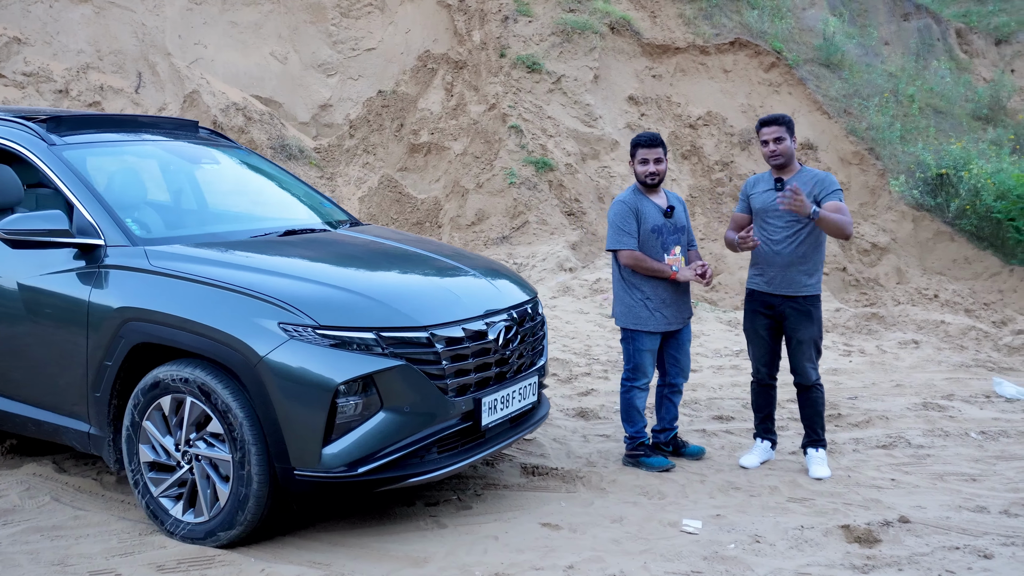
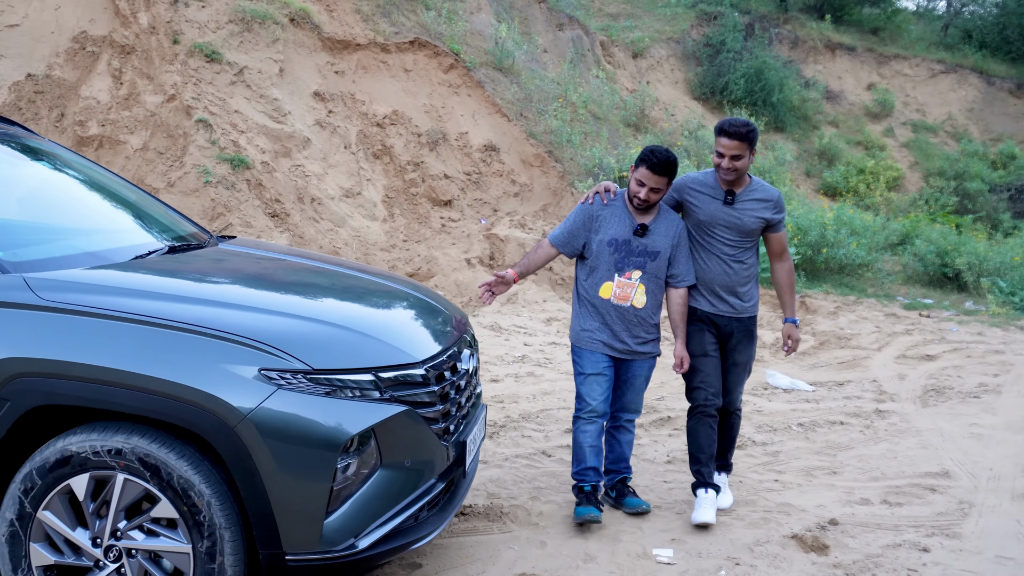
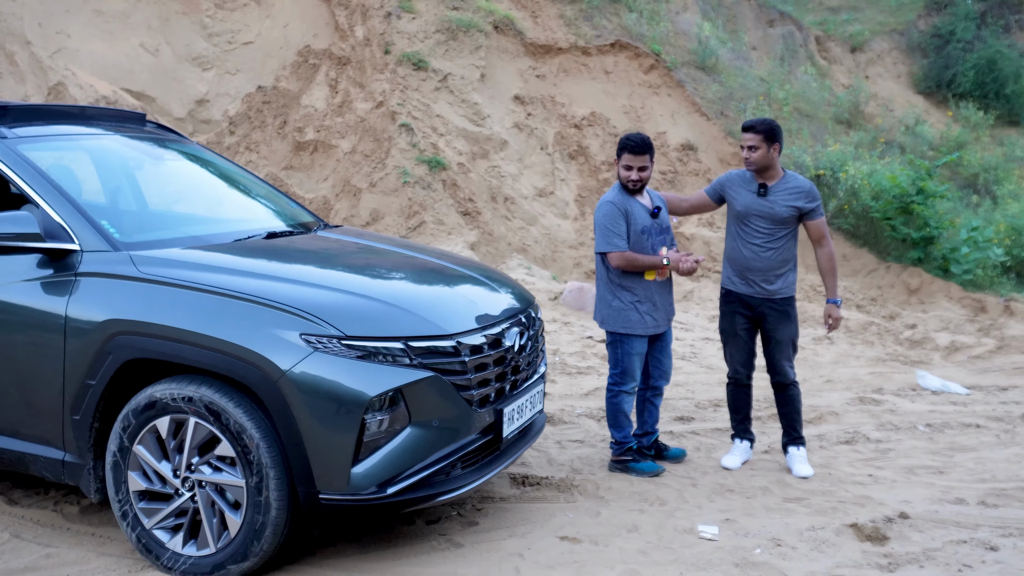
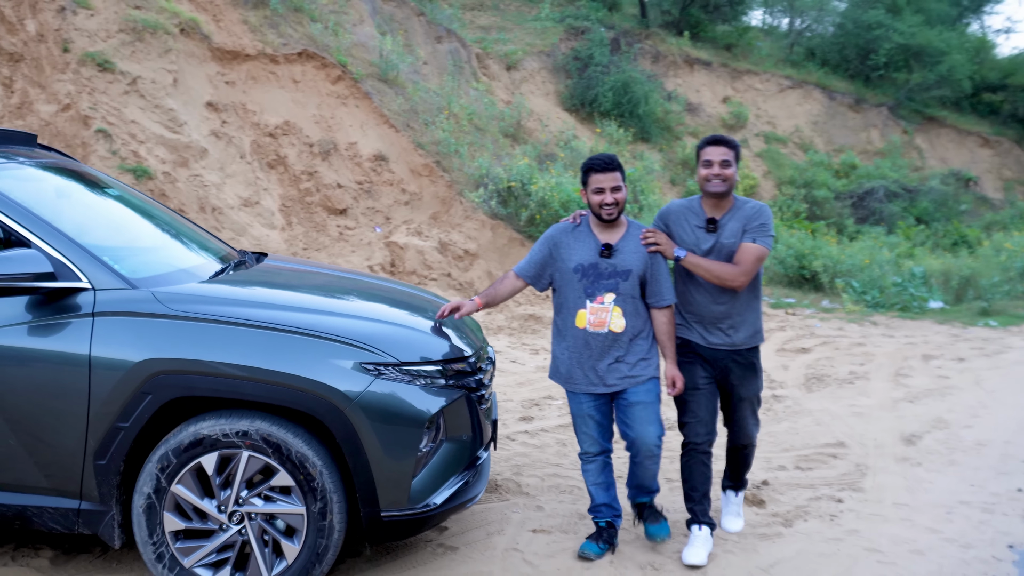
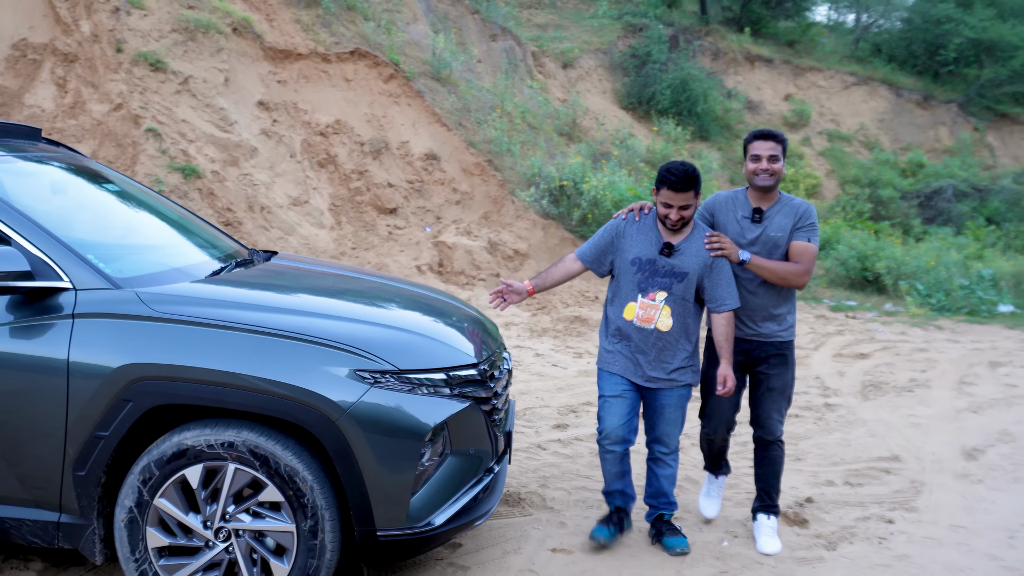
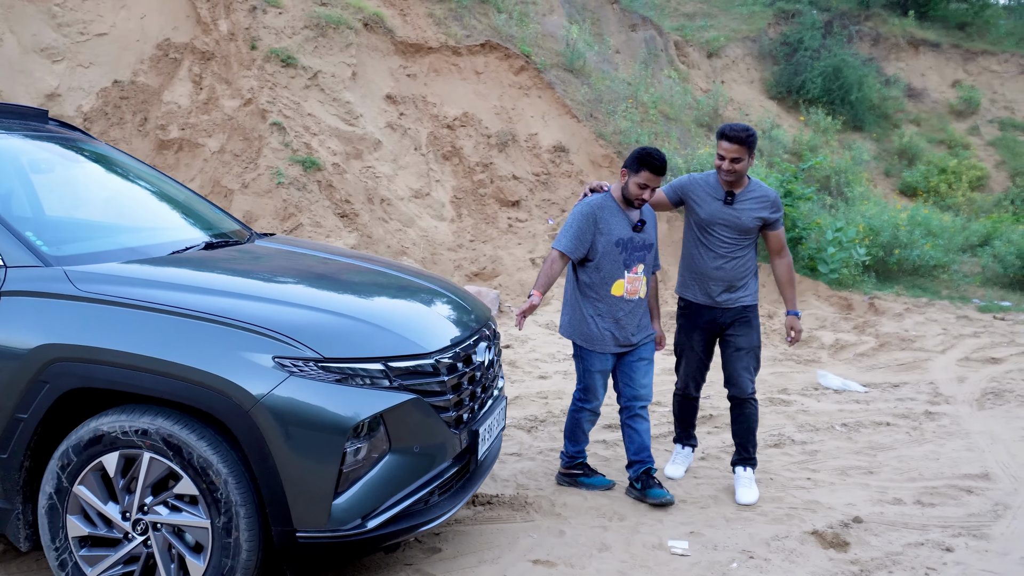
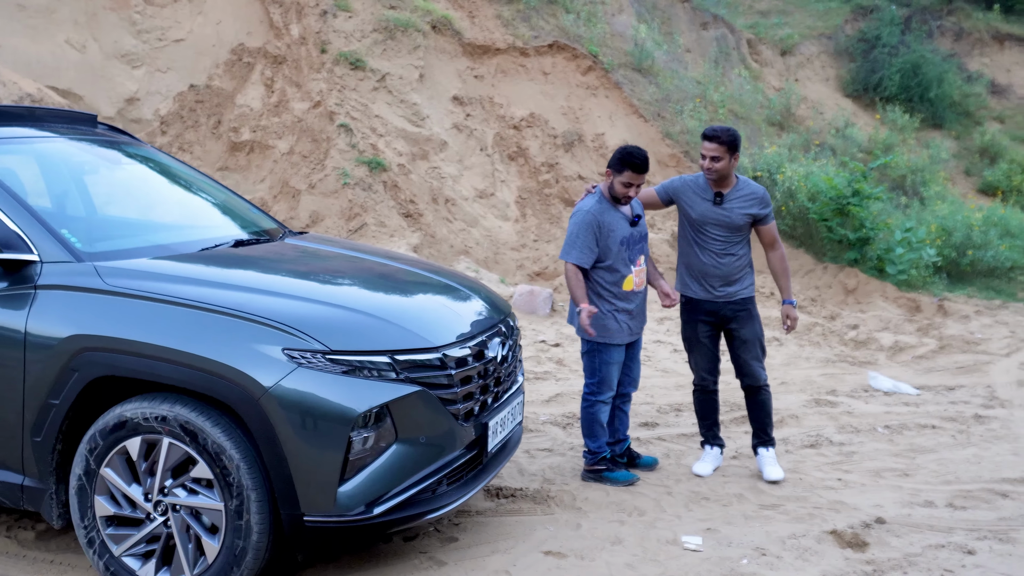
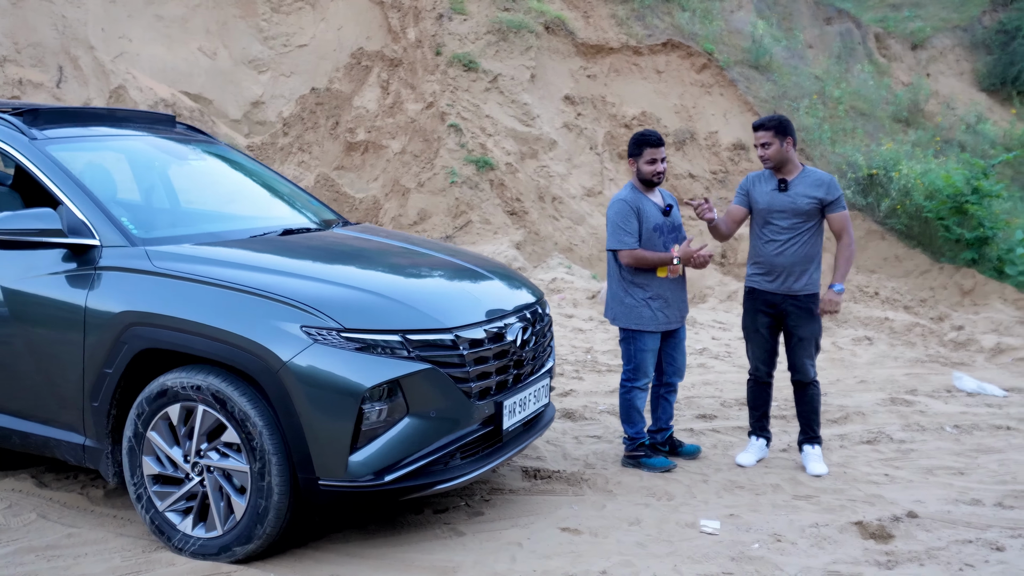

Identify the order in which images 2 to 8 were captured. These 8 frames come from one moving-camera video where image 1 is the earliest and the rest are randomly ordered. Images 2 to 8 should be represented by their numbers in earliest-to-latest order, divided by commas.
8, 3, 7, 6, 2, 5, 4
